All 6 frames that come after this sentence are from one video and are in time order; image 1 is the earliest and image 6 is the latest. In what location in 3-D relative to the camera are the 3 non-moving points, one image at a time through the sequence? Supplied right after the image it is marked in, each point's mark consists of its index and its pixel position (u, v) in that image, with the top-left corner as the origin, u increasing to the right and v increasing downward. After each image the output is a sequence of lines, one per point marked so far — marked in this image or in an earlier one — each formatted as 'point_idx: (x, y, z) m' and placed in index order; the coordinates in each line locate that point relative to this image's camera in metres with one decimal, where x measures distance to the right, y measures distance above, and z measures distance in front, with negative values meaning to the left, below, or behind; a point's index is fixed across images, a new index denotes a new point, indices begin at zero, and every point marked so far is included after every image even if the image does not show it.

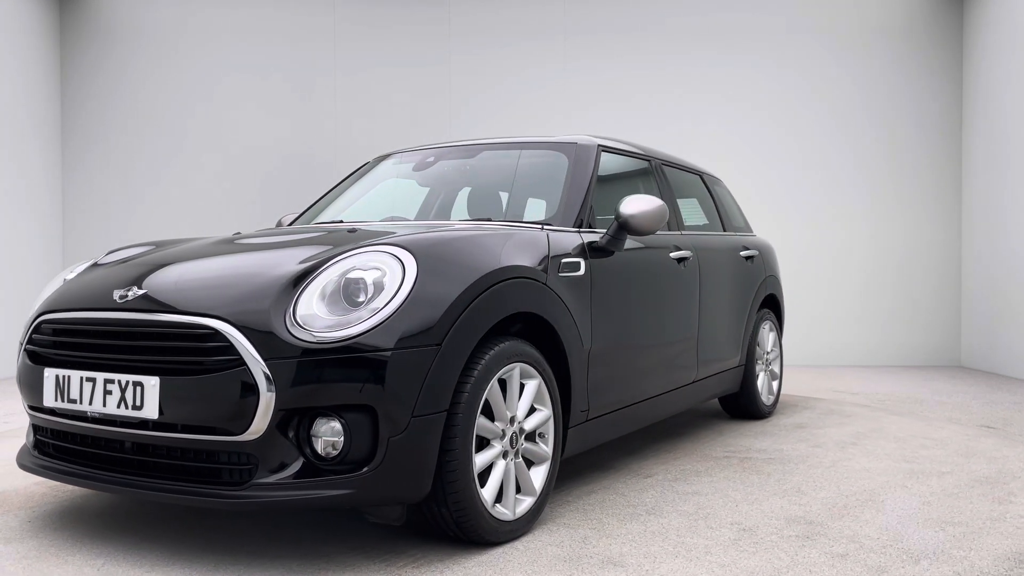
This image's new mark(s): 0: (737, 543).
0: (+0.7, -0.8, +2.4) m
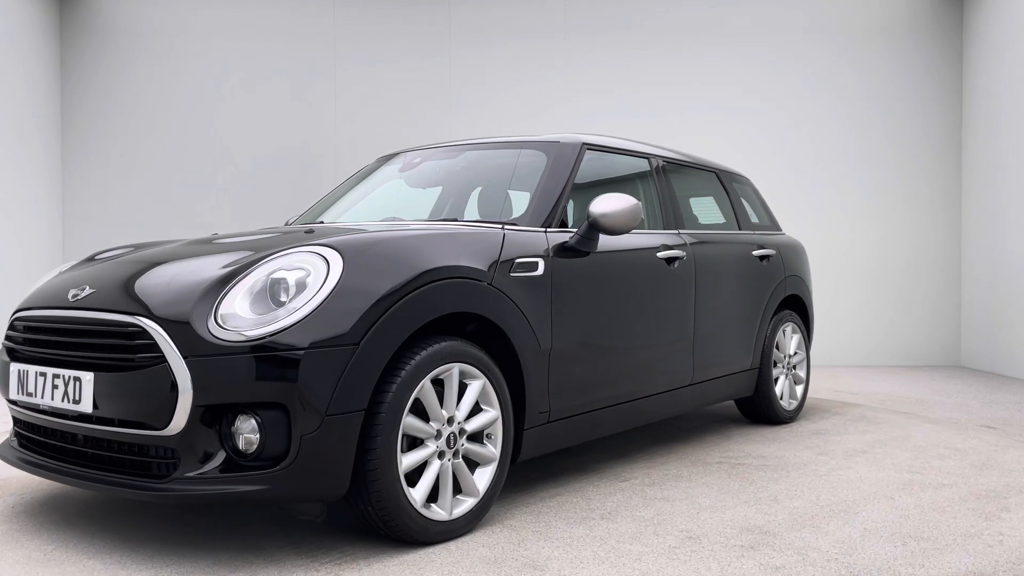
0: (+0.5, -0.8, +2.4) m
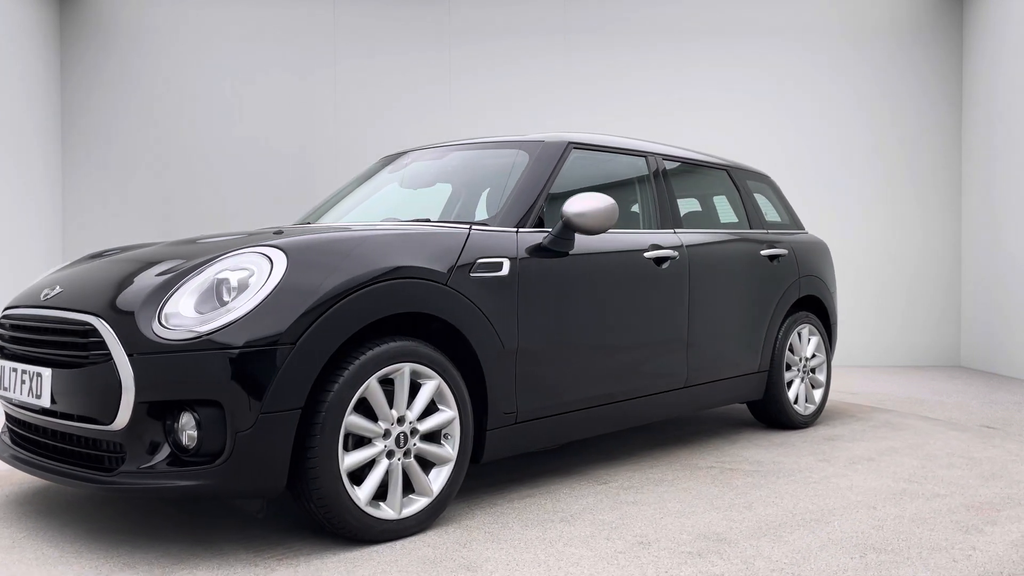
0: (+0.3, -0.8, +2.3) m
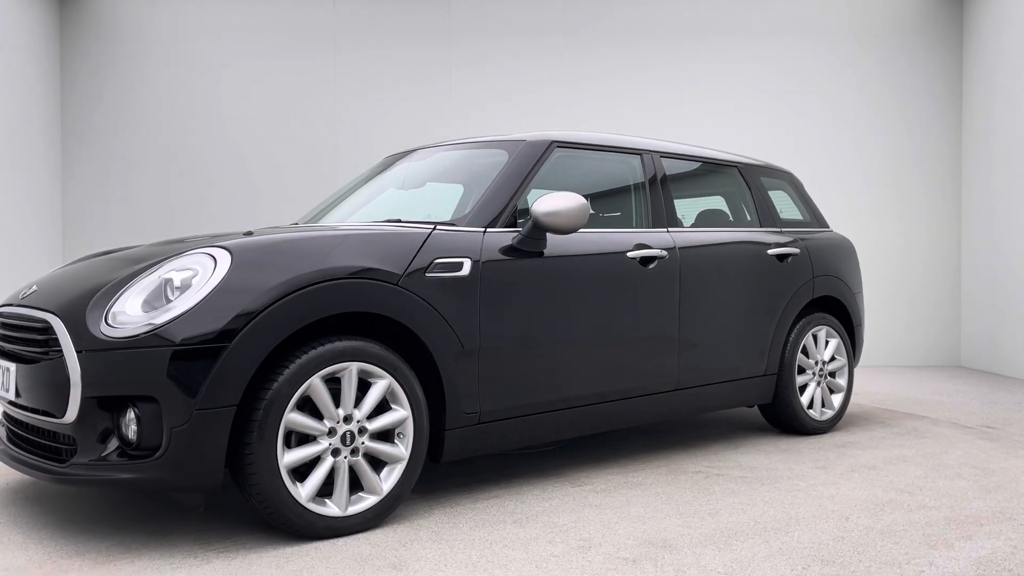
0: (+0.1, -0.8, +2.3) m
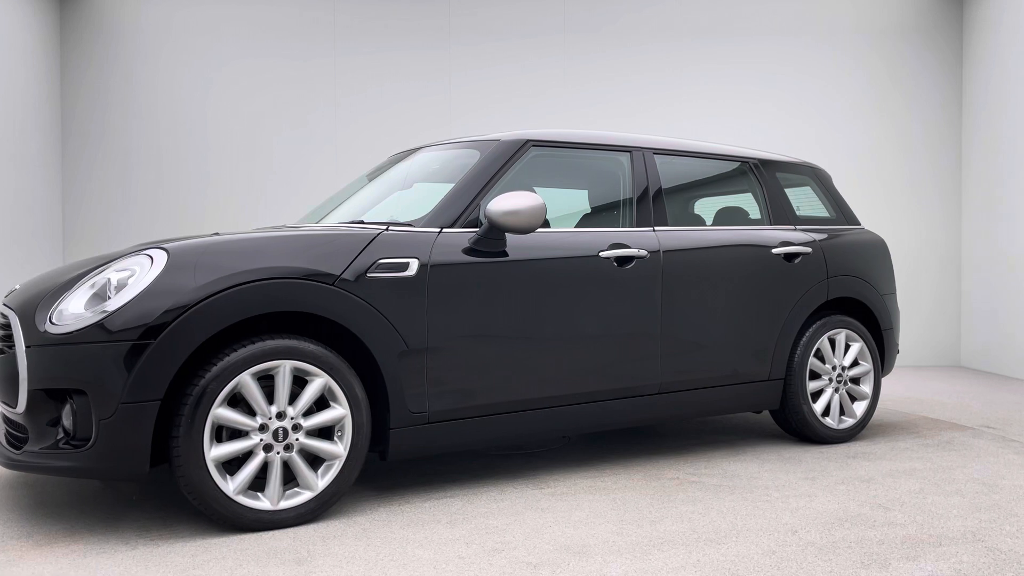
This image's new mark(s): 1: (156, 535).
0: (-0.2, -0.8, +2.3) m
1: (-1.1, -0.8, +2.5) m
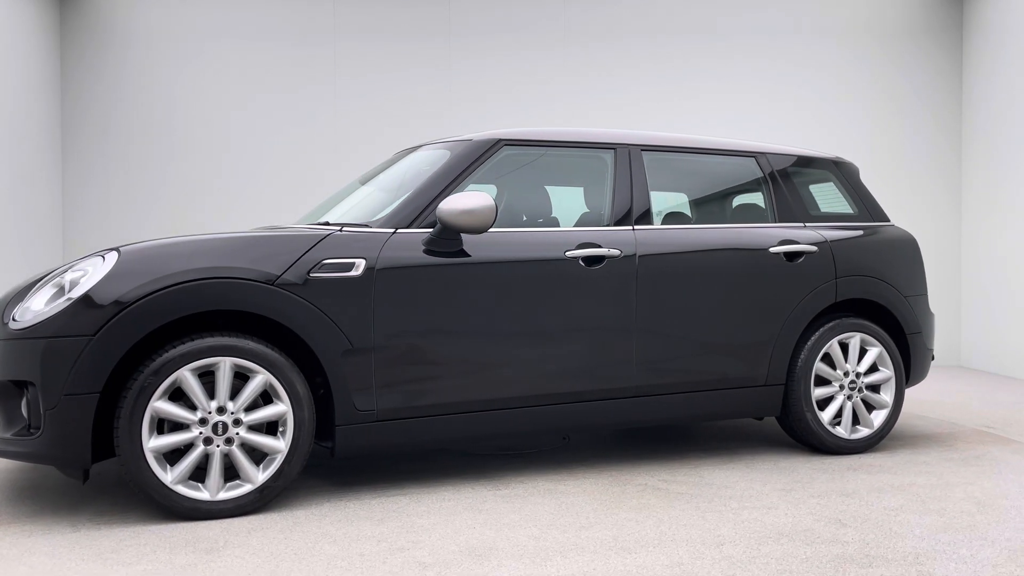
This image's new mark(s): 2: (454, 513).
0: (-0.4, -0.8, +2.3) m
1: (-1.4, -0.8, +2.7) m
2: (-0.2, -0.8, +2.8) m
